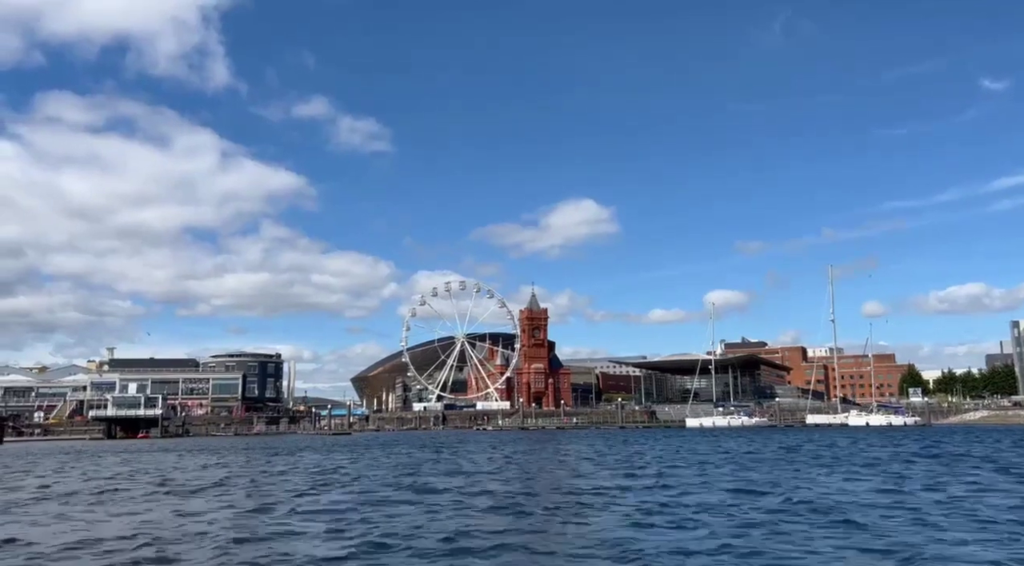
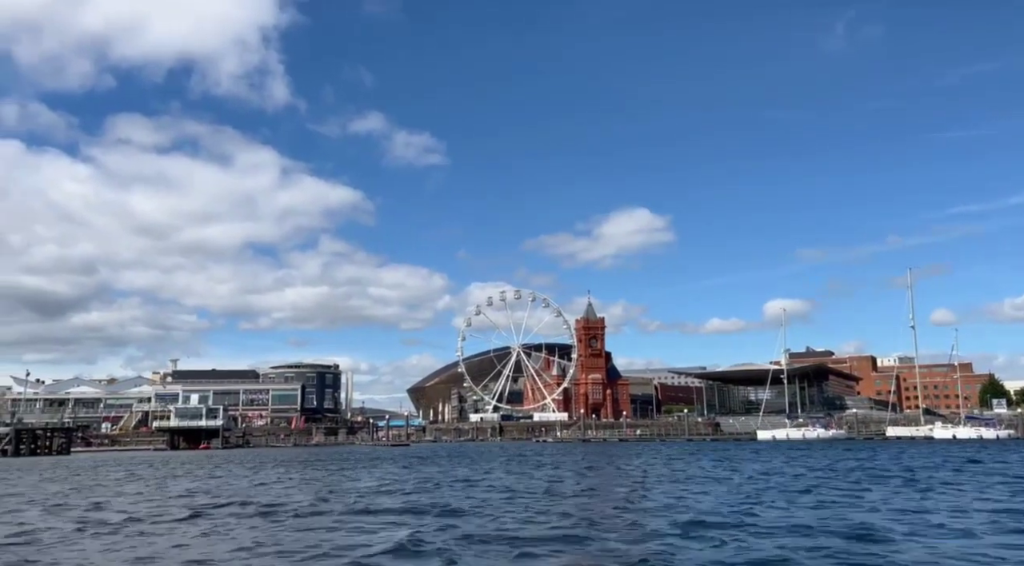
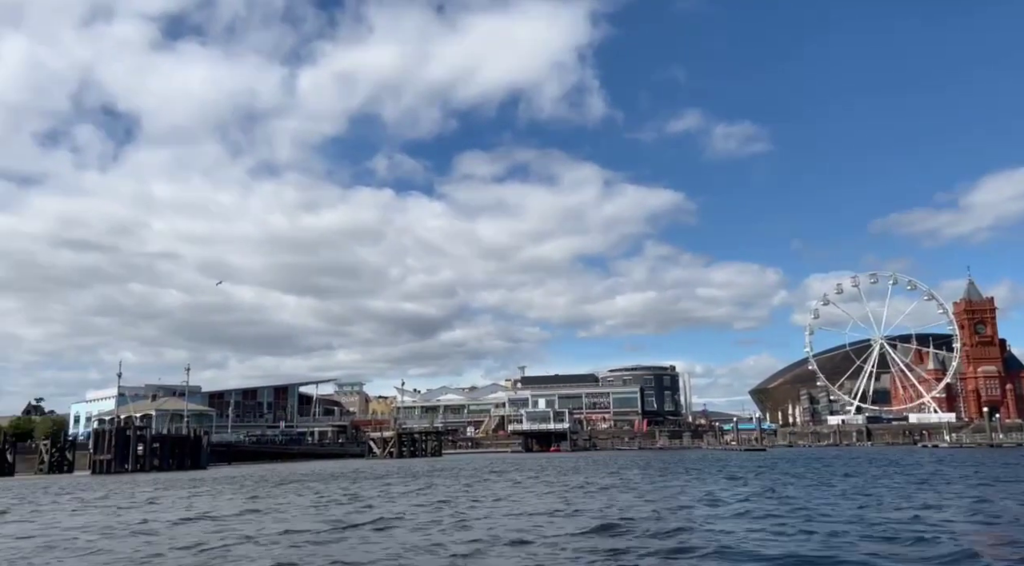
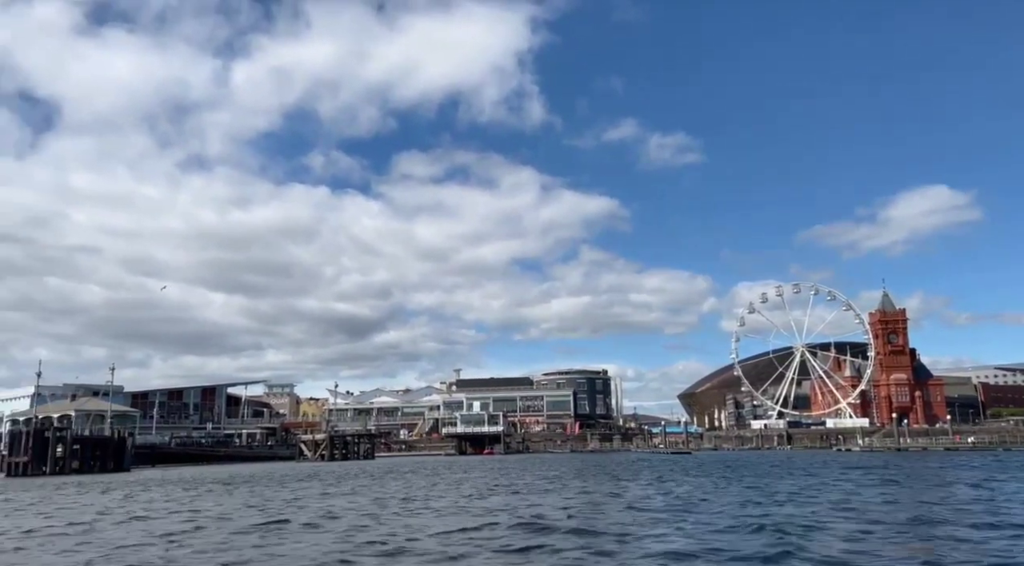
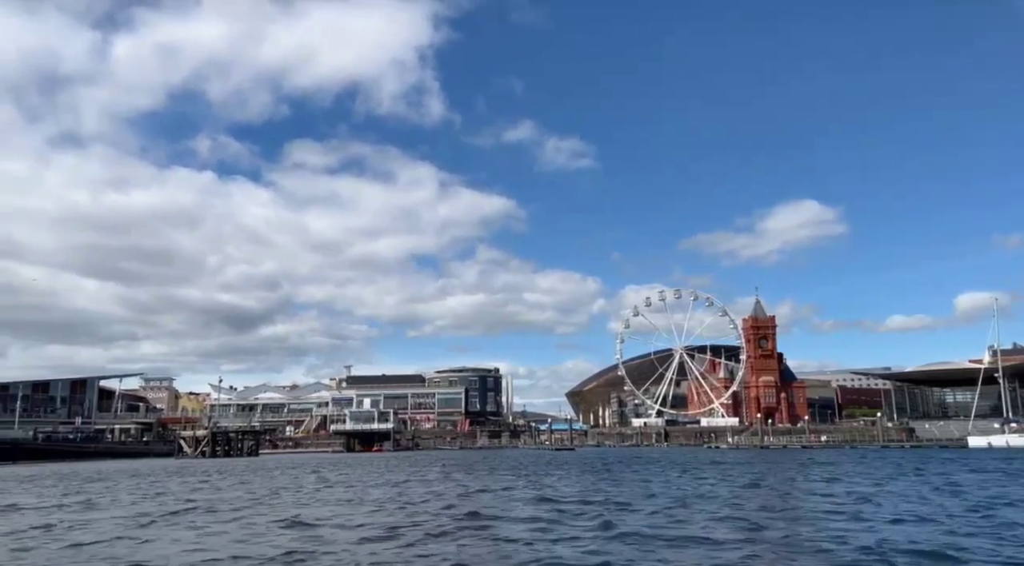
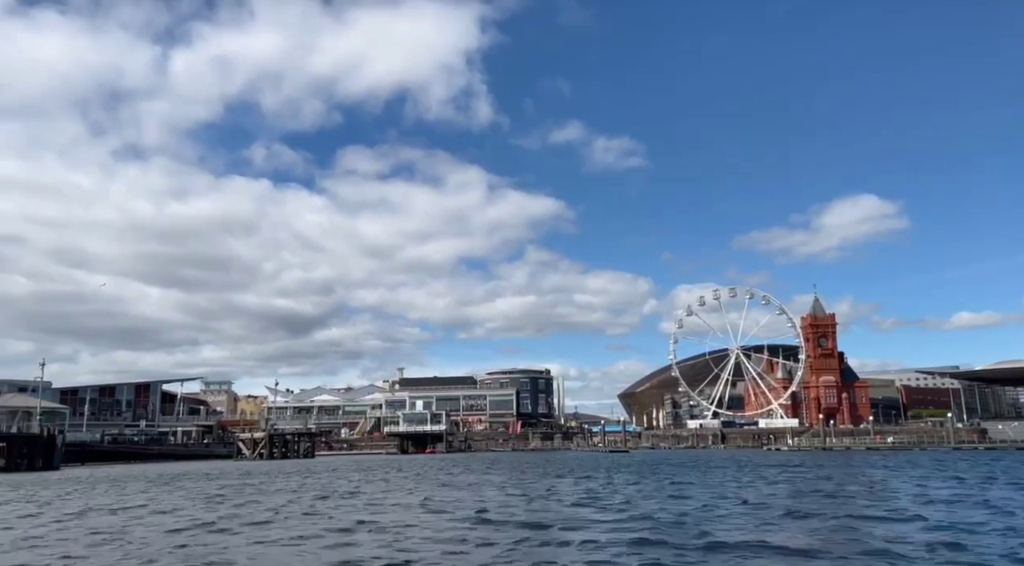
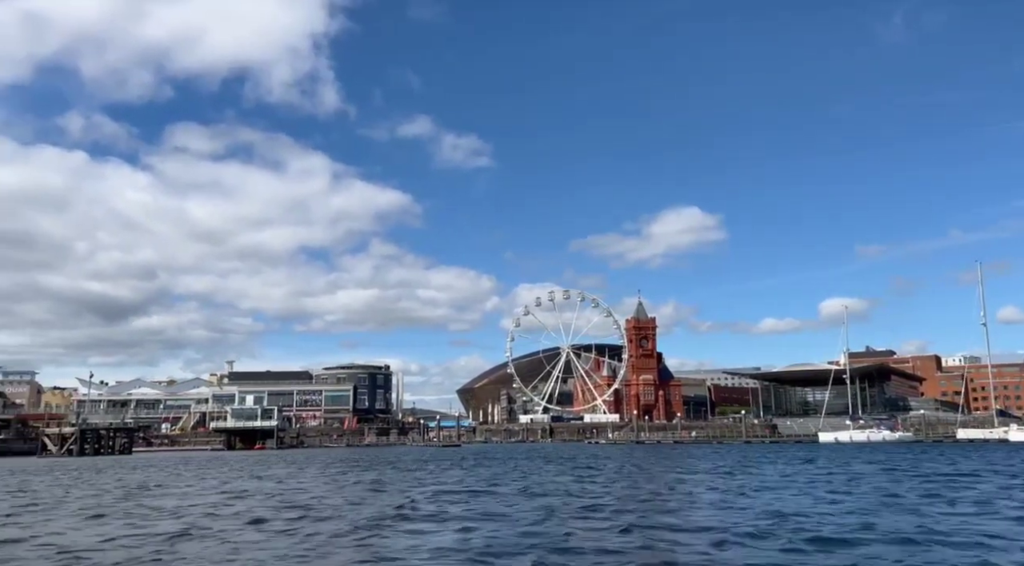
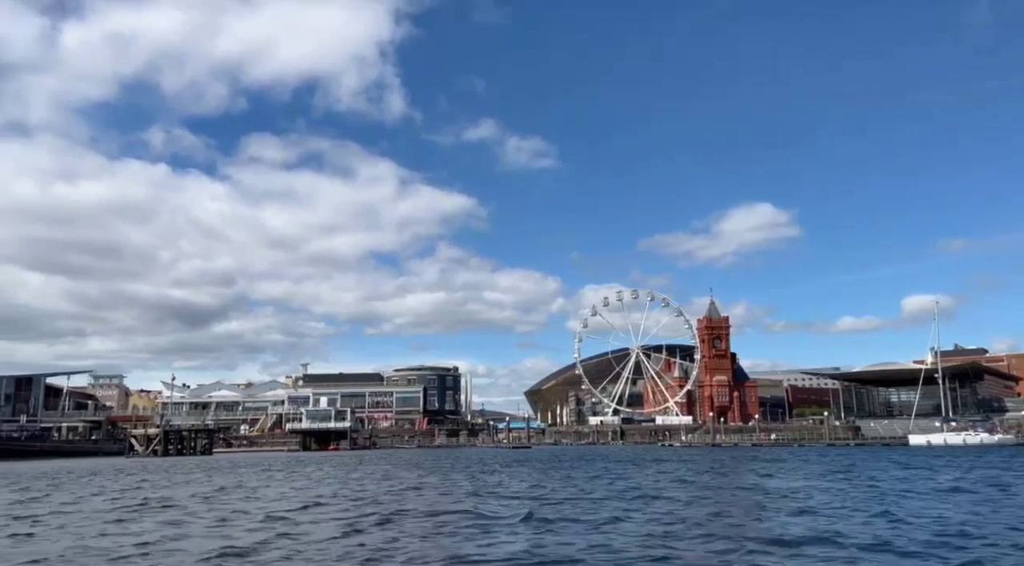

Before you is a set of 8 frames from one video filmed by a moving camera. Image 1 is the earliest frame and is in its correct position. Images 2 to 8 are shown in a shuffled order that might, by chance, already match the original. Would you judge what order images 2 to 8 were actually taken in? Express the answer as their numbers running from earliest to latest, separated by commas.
2, 7, 8, 5, 6, 4, 3
